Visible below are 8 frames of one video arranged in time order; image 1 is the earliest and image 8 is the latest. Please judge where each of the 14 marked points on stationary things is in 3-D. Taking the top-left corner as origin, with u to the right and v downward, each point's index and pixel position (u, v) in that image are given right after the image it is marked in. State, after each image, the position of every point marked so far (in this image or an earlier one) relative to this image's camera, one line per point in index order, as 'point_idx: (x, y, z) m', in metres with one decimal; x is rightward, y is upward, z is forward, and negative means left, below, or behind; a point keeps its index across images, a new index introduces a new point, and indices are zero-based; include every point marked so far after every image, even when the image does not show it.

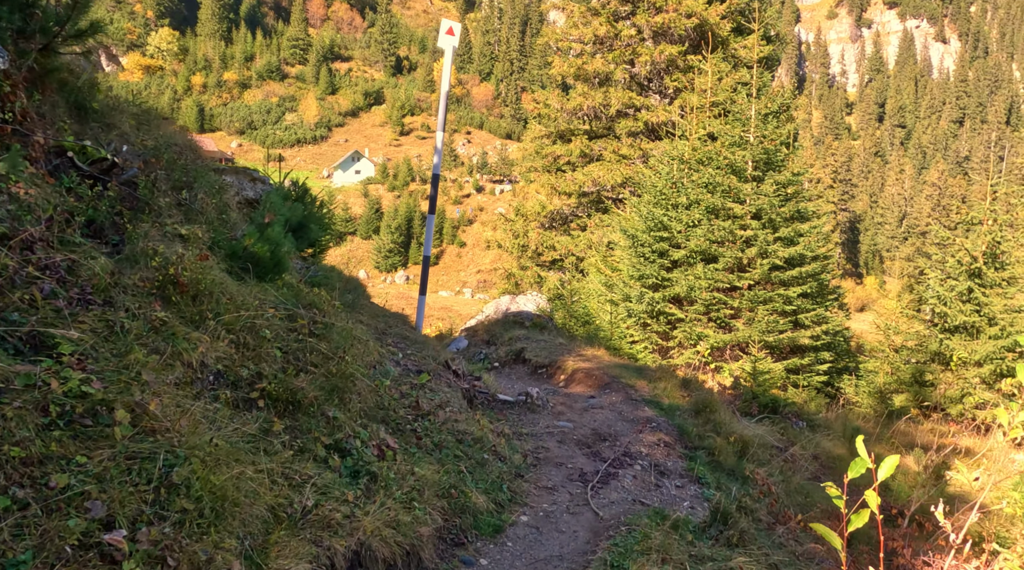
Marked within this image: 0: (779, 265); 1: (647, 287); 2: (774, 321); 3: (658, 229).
0: (+5.2, +0.4, +18.9) m
1: (+2.8, -0.1, +19.7) m
2: (+5.0, -0.6, +18.4) m
3: (+2.9, +1.2, +19.6) m
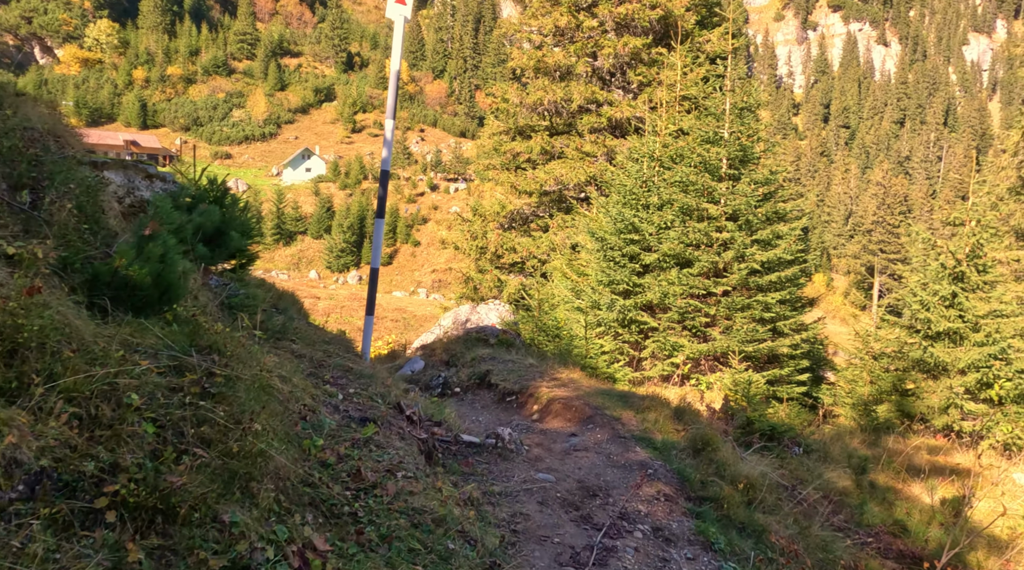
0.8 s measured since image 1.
0: (+4.5, +0.3, +17.5) m
1: (+2.0, -0.2, +18.2) m
2: (+4.3, -0.8, +17.1) m
3: (+2.2, +1.0, +18.1) m
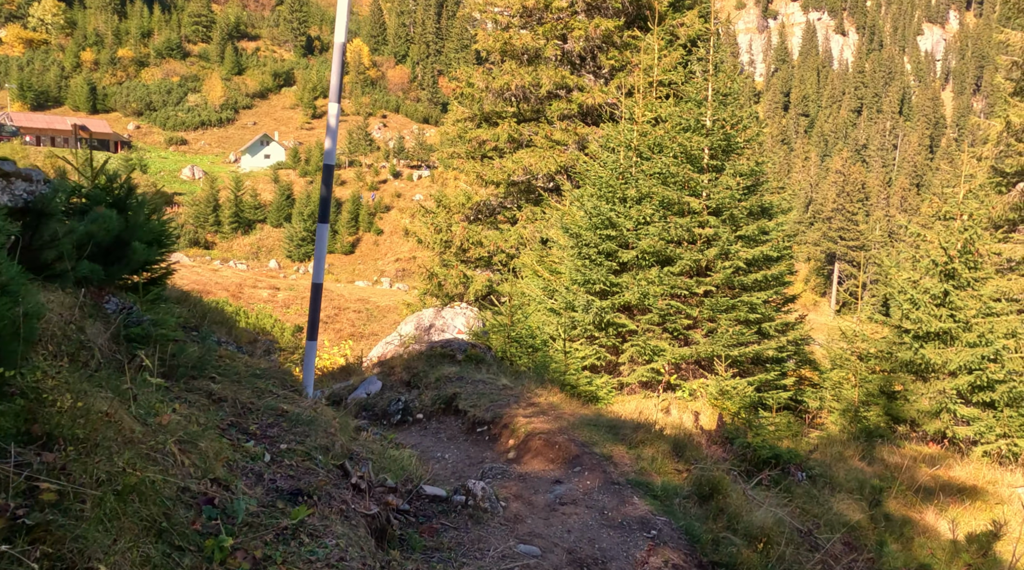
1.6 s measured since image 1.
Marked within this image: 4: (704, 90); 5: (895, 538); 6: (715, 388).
0: (+3.9, +0.3, +16.3) m
1: (+1.5, -0.2, +16.9) m
2: (+3.7, -0.8, +15.8) m
3: (+1.6, +1.0, +16.8) m
4: (+3.4, +3.5, +17.0) m
5: (+4.4, -2.9, +11.1) m
6: (+3.3, -1.7, +15.3) m
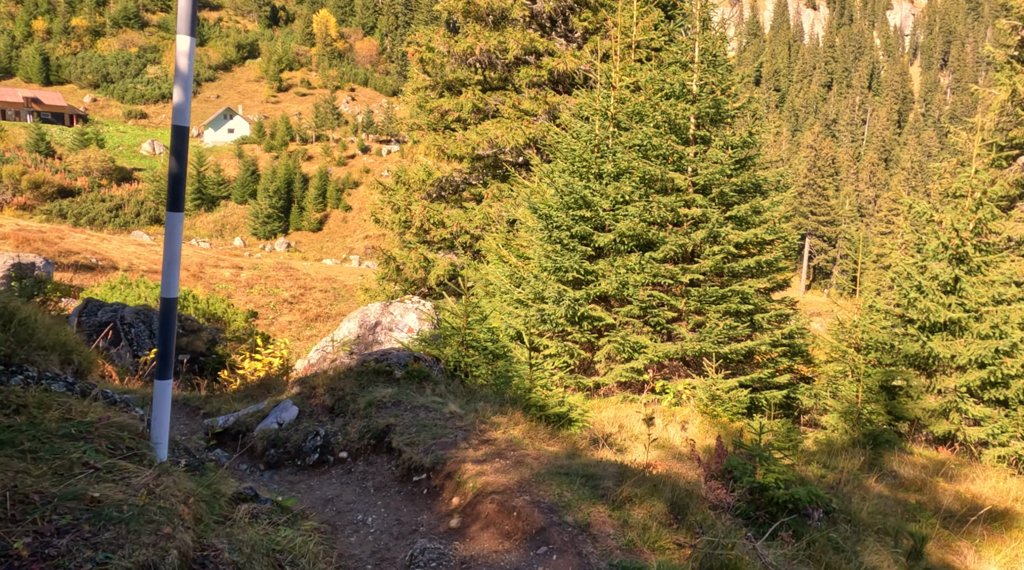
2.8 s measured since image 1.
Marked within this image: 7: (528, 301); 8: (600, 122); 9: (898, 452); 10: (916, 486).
0: (+3.3, +0.5, +14.3) m
1: (+0.8, 0.0, +14.8) m
2: (+3.1, -0.6, +13.9) m
3: (+1.0, +1.2, +14.7) m
4: (+2.8, +3.7, +14.9) m
5: (+4.0, -2.8, +9.2) m
6: (+2.7, -1.5, +13.3) m
7: (+0.2, -0.2, +15.0) m
8: (+1.4, +2.5, +14.8) m
9: (+5.8, -2.5, +14.1) m
10: (+5.2, -2.6, +12.3) m
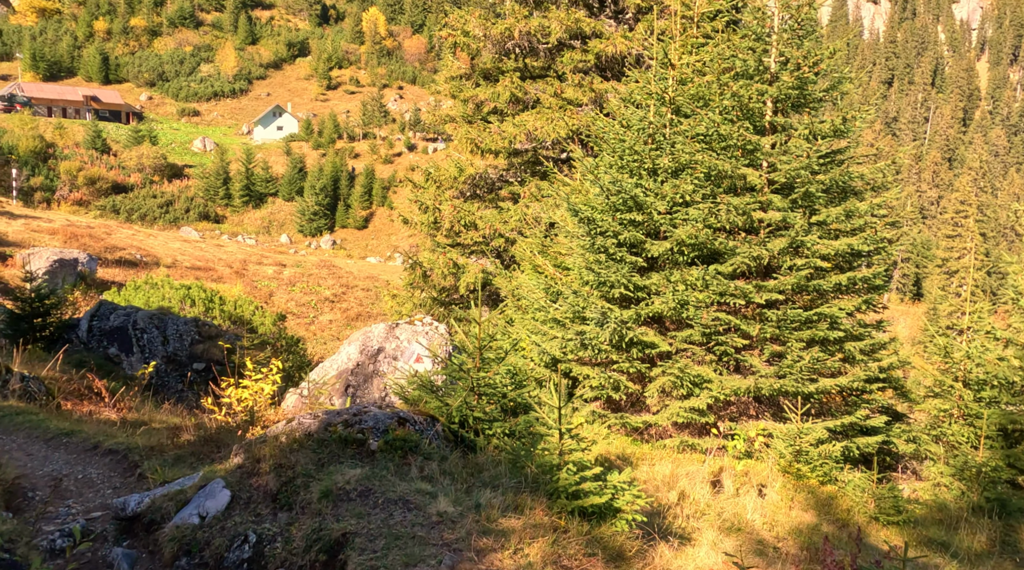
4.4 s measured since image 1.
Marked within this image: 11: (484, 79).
0: (+3.7, +0.2, +11.6) m
1: (+1.3, -0.2, +12.3) m
2: (+3.5, -0.9, +11.2) m
3: (+1.4, +1.0, +12.2) m
4: (+3.3, +3.4, +12.3) m
5: (+4.1, -3.1, +6.5) m
6: (+3.1, -1.8, +10.7) m
7: (+0.7, -0.5, +12.5) m
8: (+1.8, +2.3, +12.3) m
9: (+6.1, -2.8, +11.4) m
10: (+5.5, -2.8, +9.5) m
11: (-0.7, +4.3, +19.9) m
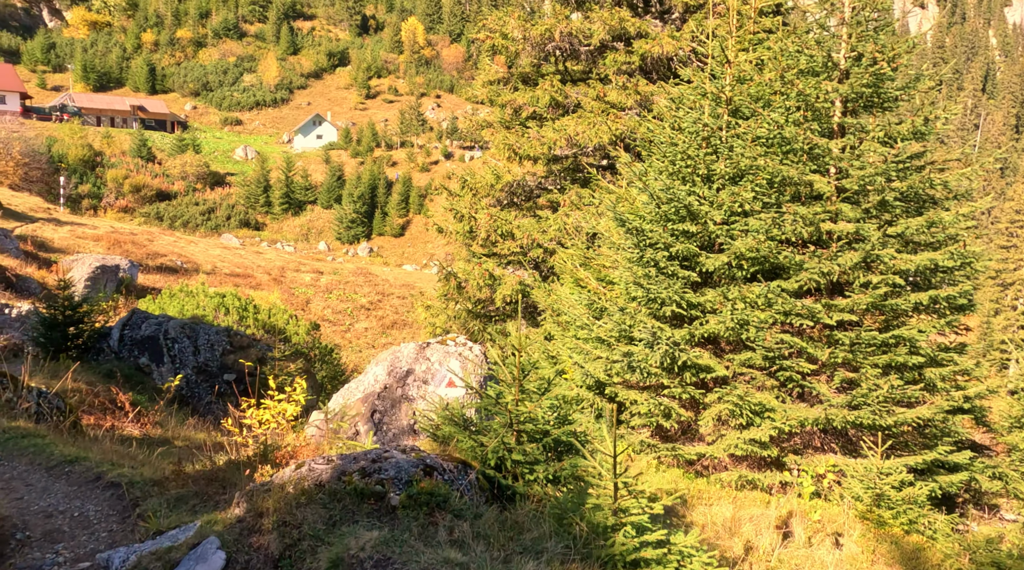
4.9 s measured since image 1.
0: (+4.2, 0.0, +10.5) m
1: (+1.8, -0.4, +11.3) m
2: (+4.0, -1.1, +10.1) m
3: (+1.9, +0.8, +11.1) m
4: (+3.8, +3.2, +11.2) m
5: (+4.4, -3.3, +5.4) m
6: (+3.5, -2.0, +9.6) m
7: (+1.2, -0.7, +11.4) m
8: (+2.4, +2.1, +11.3) m
9: (+6.6, -3.0, +10.1) m
10: (+5.9, -3.0, +8.3) m
11: (+0.1, +4.1, +19.0) m
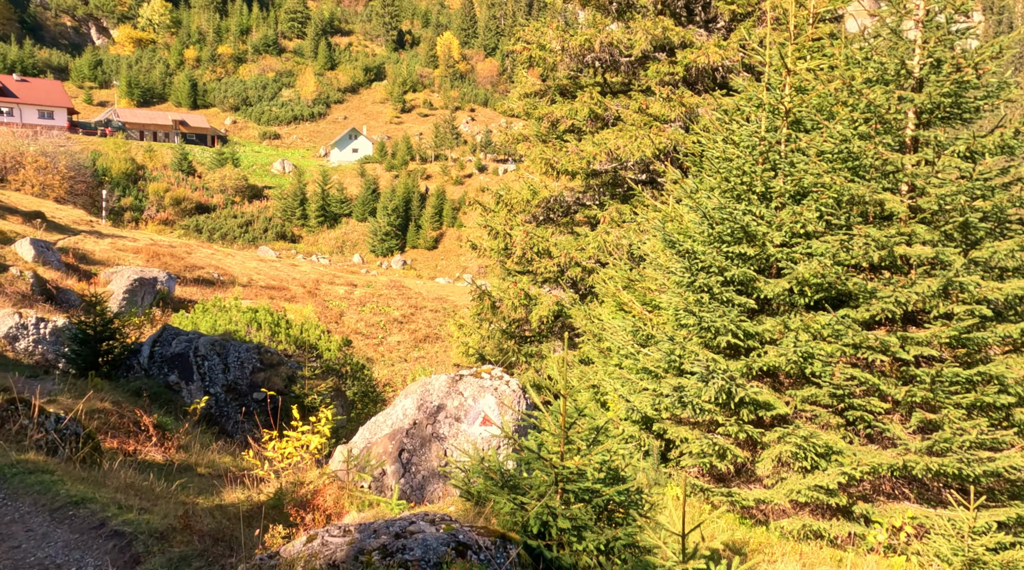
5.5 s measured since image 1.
0: (+4.6, -0.3, +9.5) m
1: (+2.2, -0.7, +10.4) m
2: (+4.4, -1.3, +9.1) m
3: (+2.4, +0.5, +10.2) m
4: (+4.2, +2.9, +10.3) m
5: (+4.6, -3.5, +4.3) m
6: (+3.9, -2.3, +8.6) m
7: (+1.6, -1.0, +10.5) m
8: (+2.8, +1.8, +10.3) m
9: (+7.0, -3.3, +9.0) m
10: (+6.2, -3.3, +7.2) m
11: (+0.9, +3.7, +18.2) m
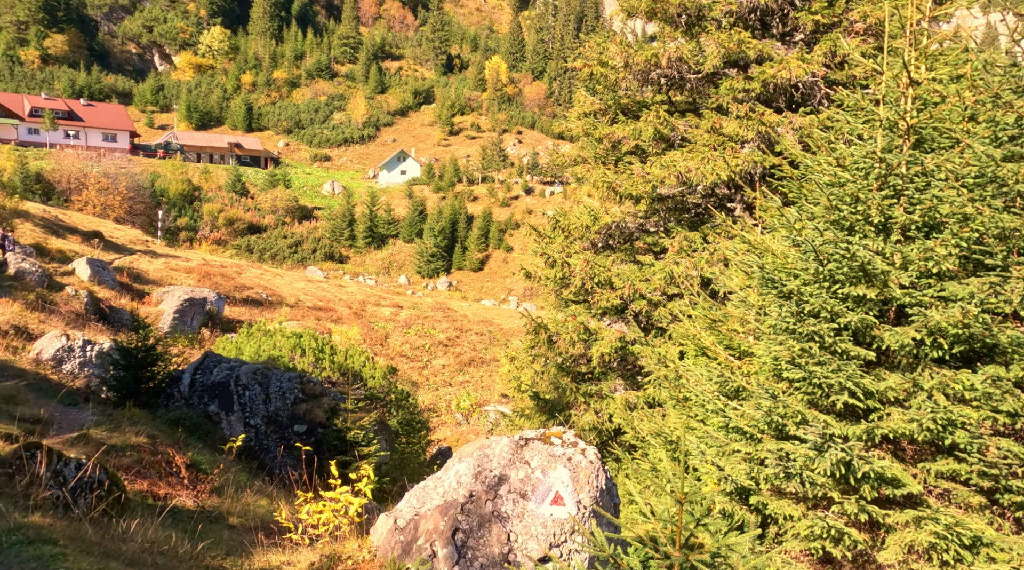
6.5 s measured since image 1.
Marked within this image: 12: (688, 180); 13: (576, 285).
0: (+5.3, -0.7, +7.8) m
1: (+2.9, -1.2, +8.7) m
2: (+5.0, -1.8, +7.3) m
3: (+3.0, +0.1, +8.6) m
4: (+4.9, +2.4, +8.6) m
5: (+4.9, -3.8, +2.5) m
6: (+4.4, -2.7, +6.9) m
7: (+2.3, -1.4, +8.9) m
8: (+3.5, +1.4, +8.7) m
9: (+7.5, -3.8, +7.1) m
10: (+6.7, -3.7, +5.3) m
11: (+2.0, +3.1, +16.7) m
12: (+2.8, +1.6, +14.7) m
13: (+1.1, 0.0, +15.7) m
